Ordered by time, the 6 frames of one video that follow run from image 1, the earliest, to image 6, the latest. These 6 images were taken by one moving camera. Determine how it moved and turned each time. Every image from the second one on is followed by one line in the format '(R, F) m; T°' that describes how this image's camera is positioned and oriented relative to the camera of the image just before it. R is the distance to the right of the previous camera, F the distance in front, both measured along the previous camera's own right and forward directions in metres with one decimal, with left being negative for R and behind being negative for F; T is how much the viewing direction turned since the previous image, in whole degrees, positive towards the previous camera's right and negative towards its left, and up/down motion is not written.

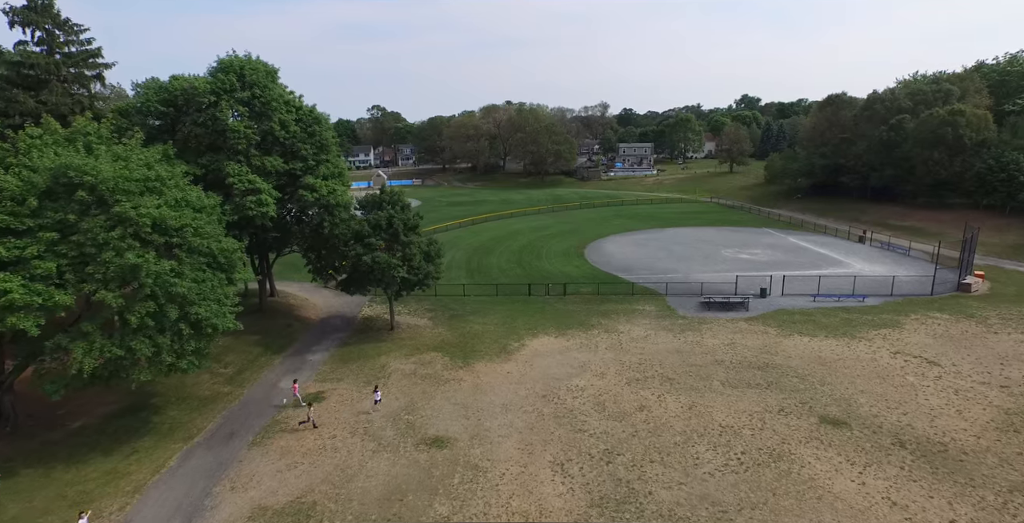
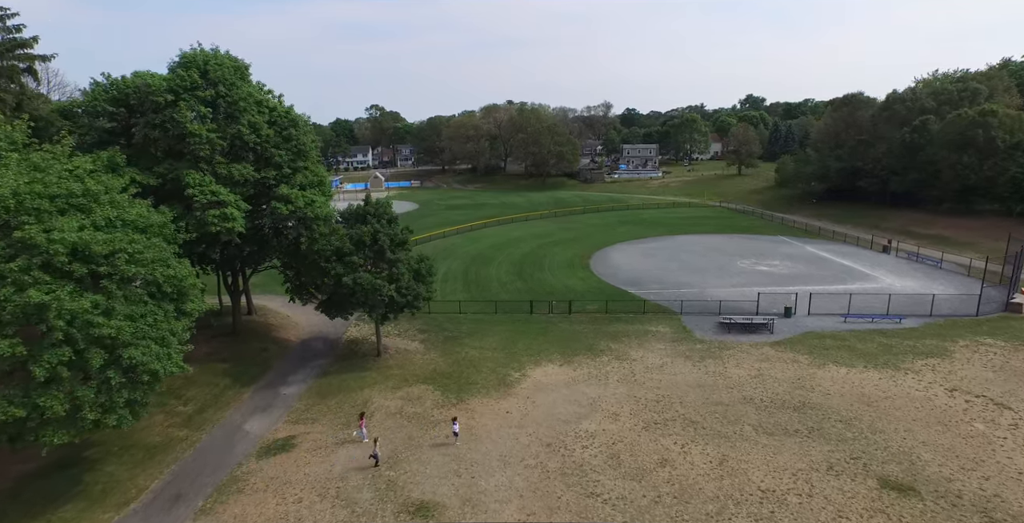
(0.0, +3.4) m; 0°
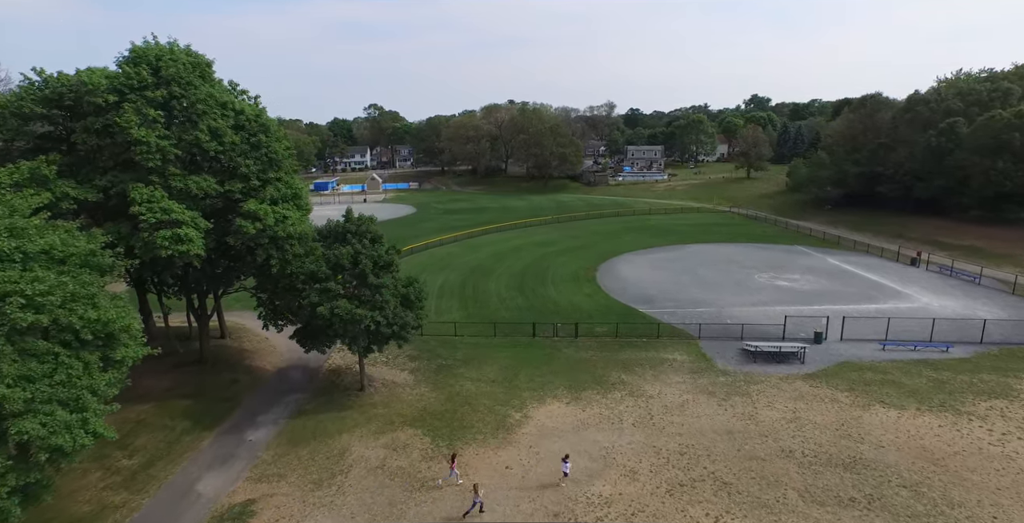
(0.0, +3.5) m; 0°
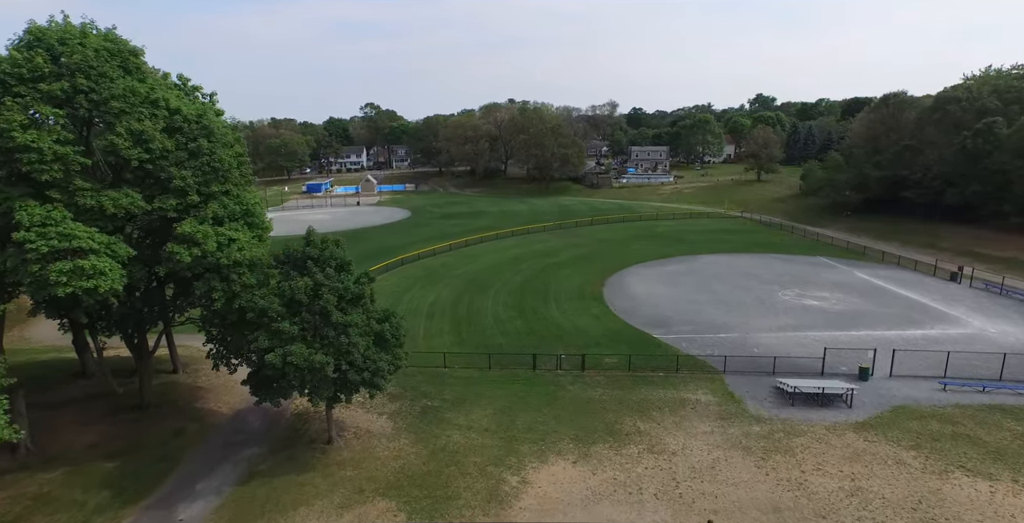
(+0.2, +4.4) m; 0°
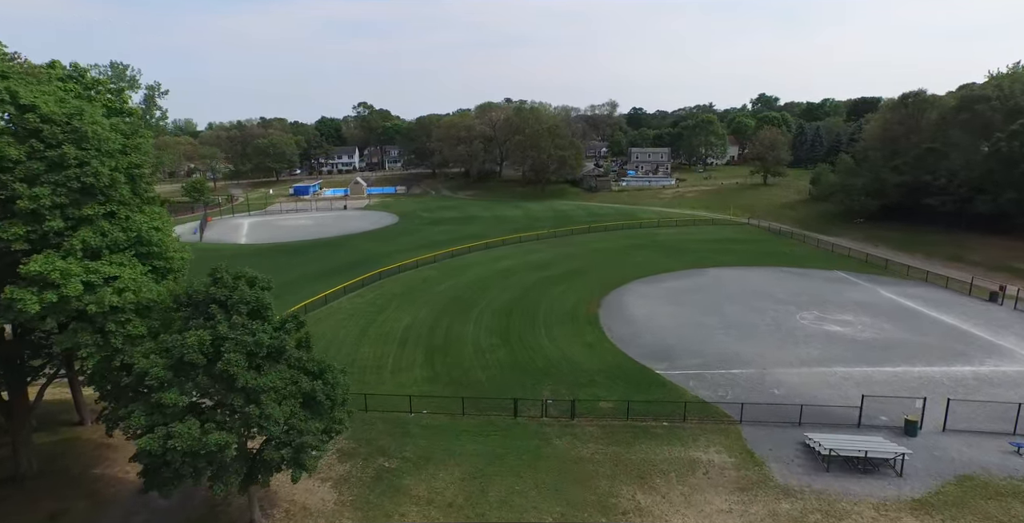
(+1.0, +4.7) m; 0°
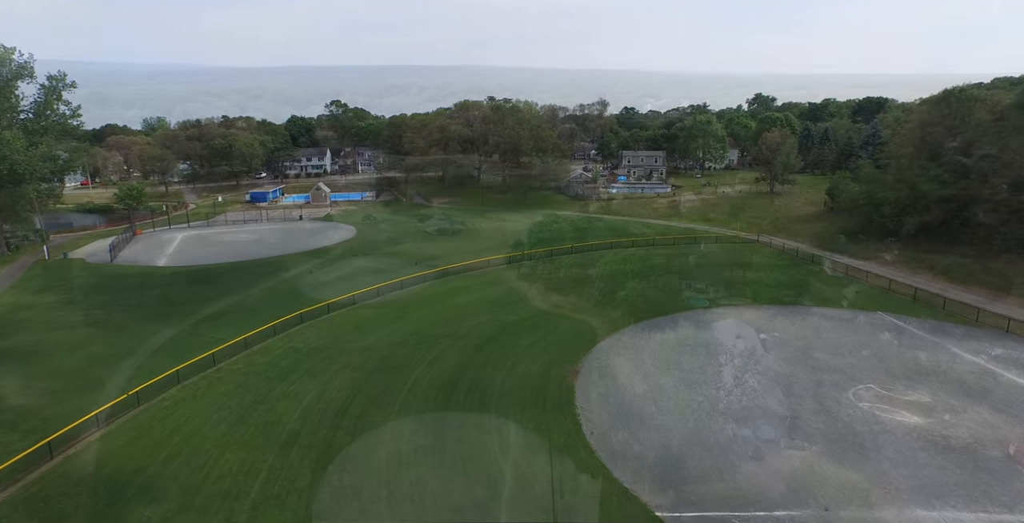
(+2.3, +10.9) m; +1°
